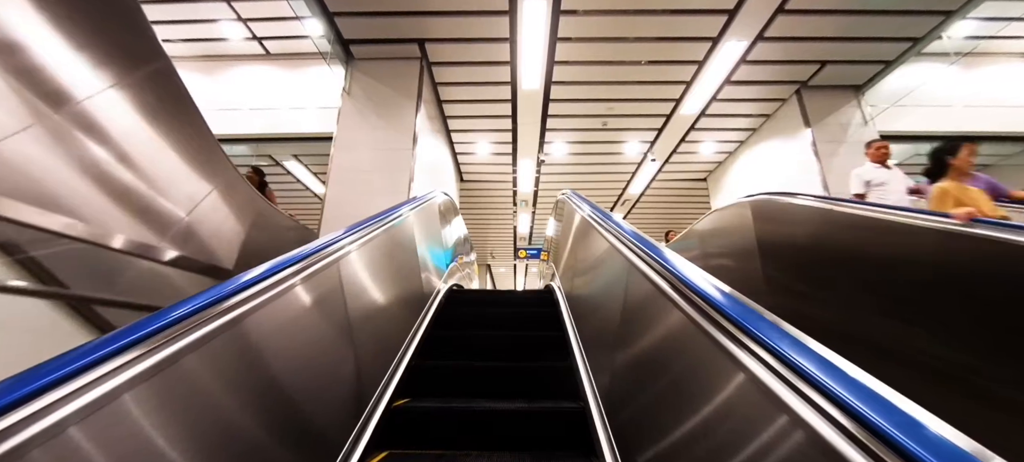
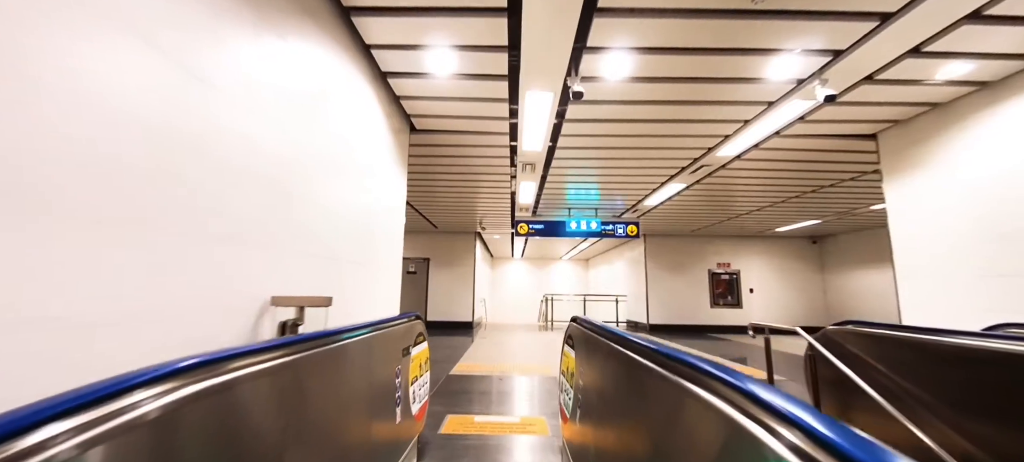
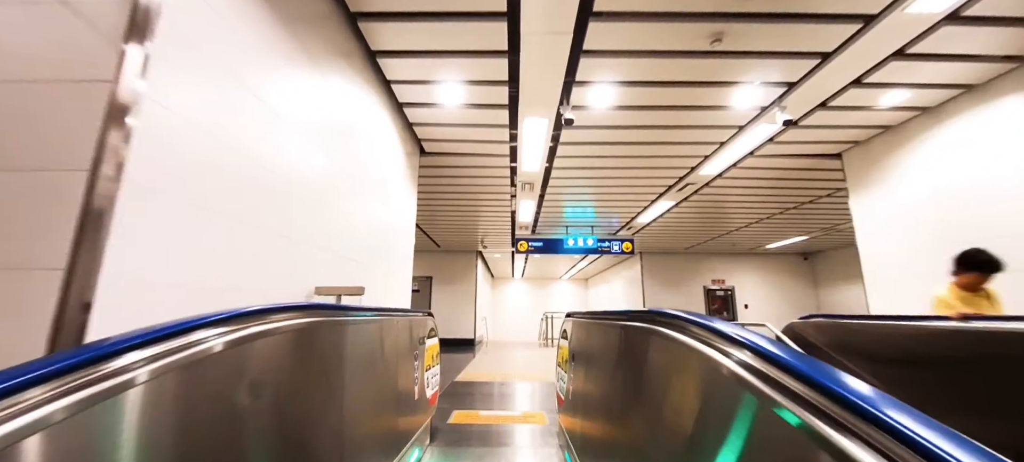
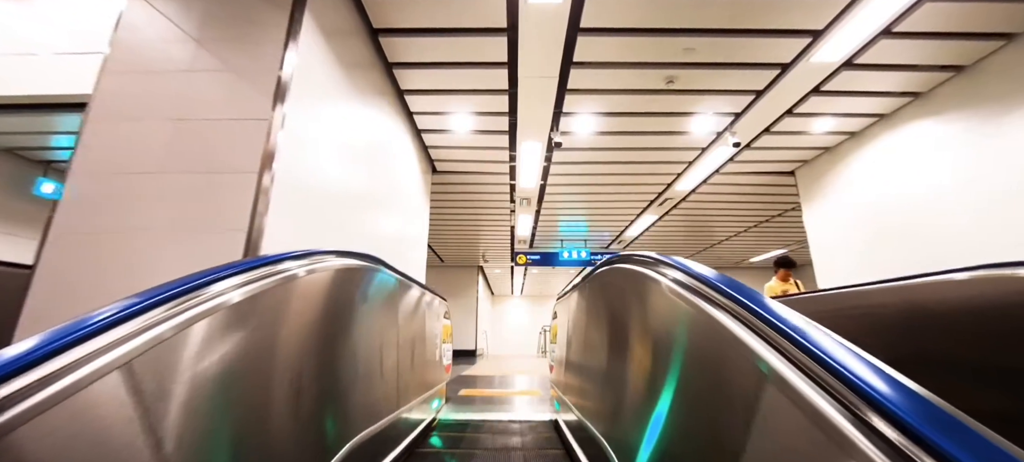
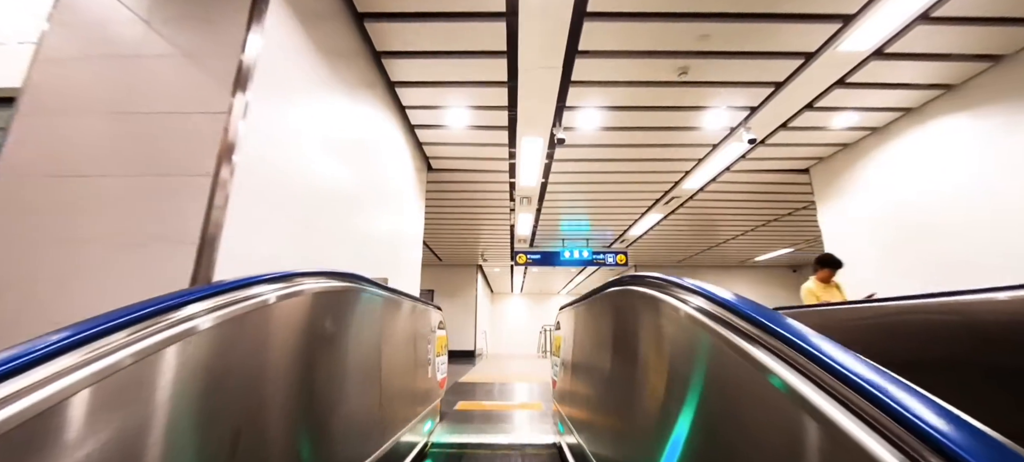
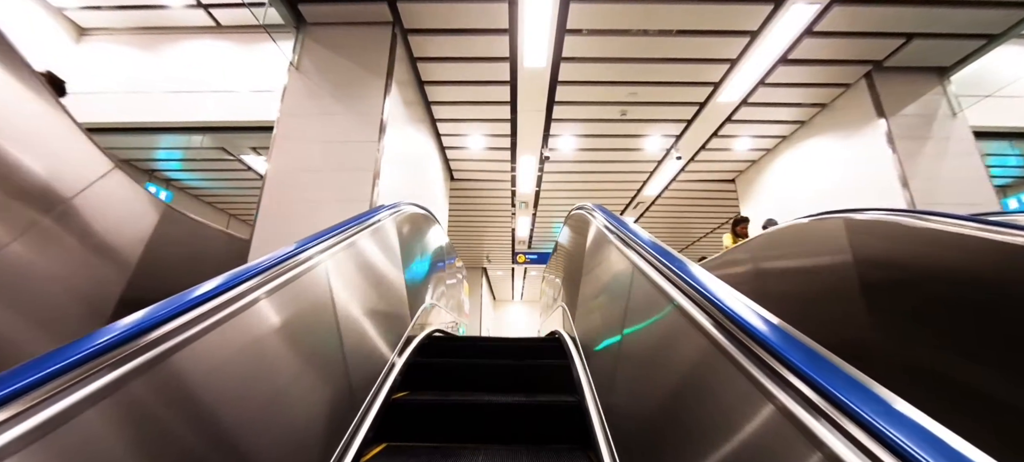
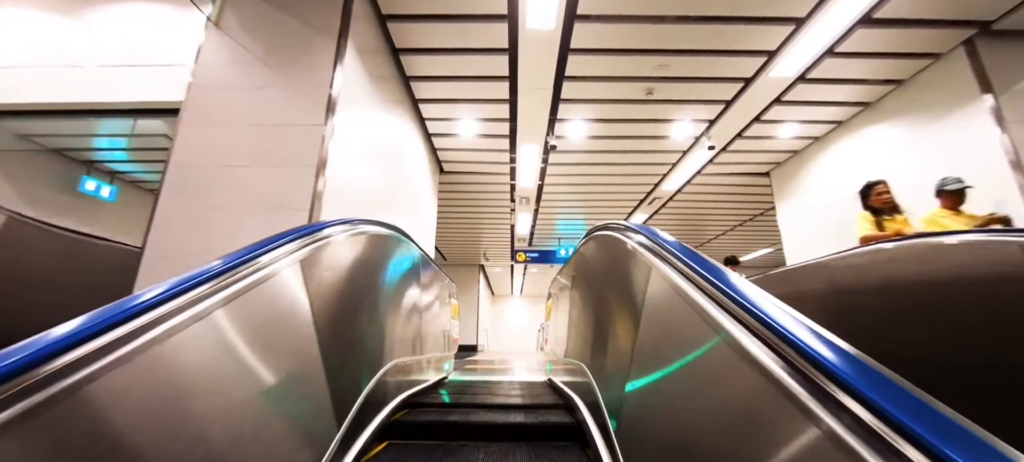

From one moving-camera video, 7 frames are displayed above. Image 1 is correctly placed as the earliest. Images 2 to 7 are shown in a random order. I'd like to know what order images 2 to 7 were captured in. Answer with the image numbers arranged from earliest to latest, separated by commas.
6, 7, 4, 5, 3, 2
